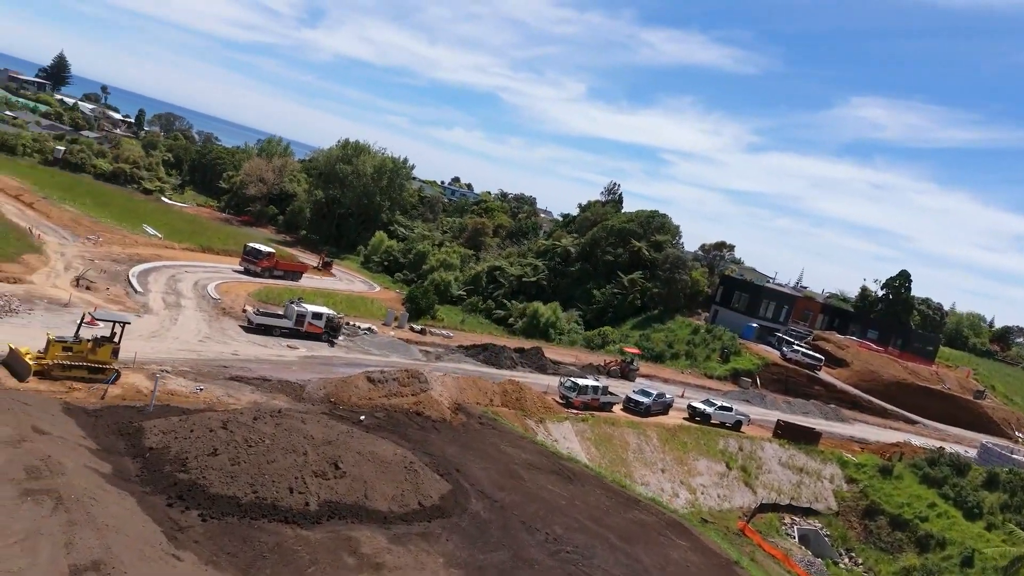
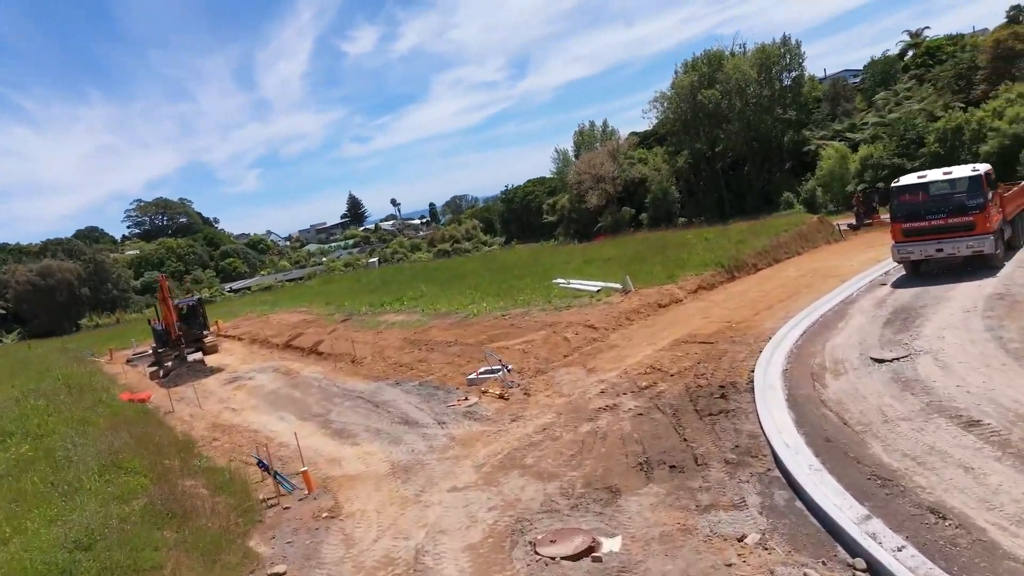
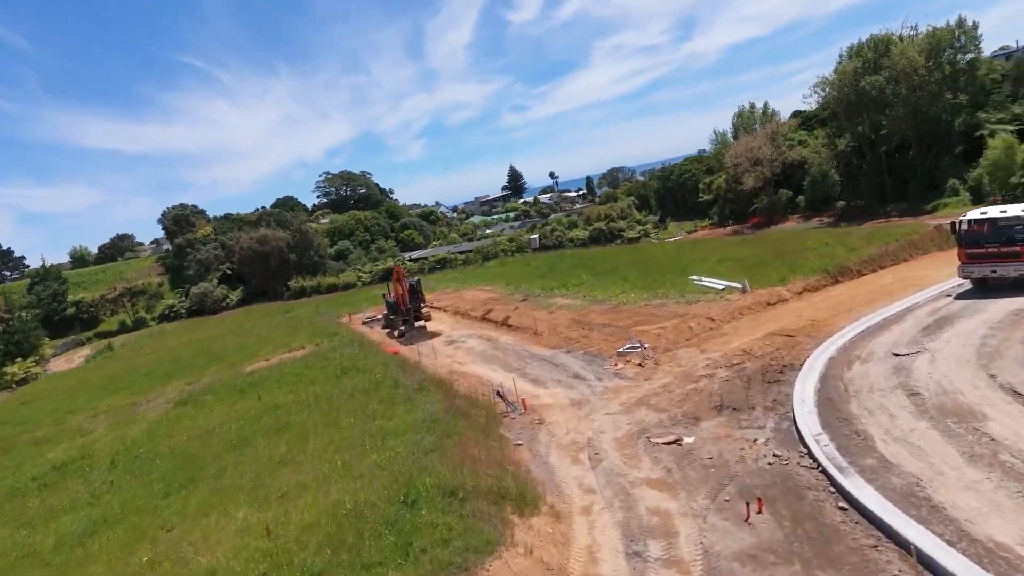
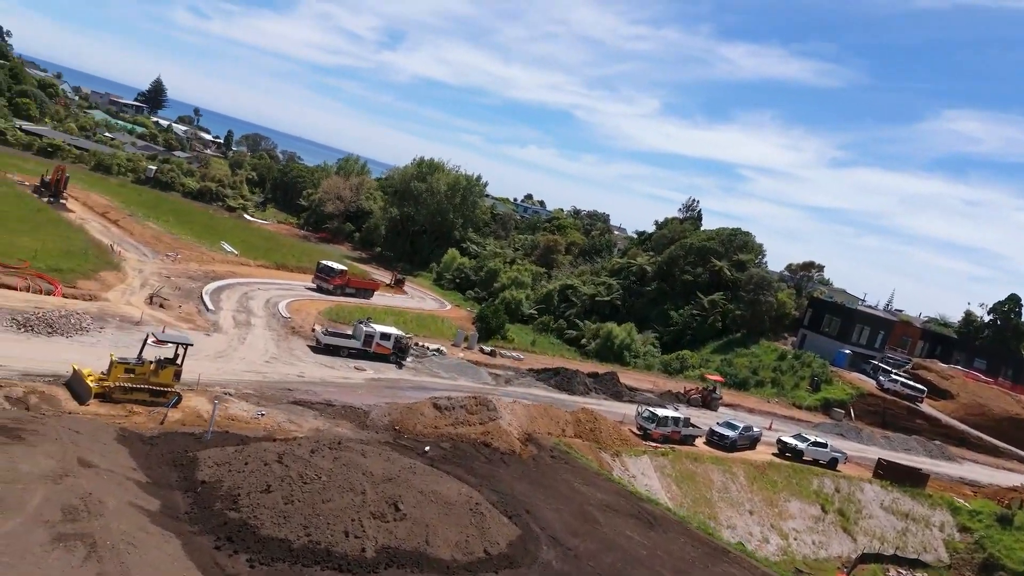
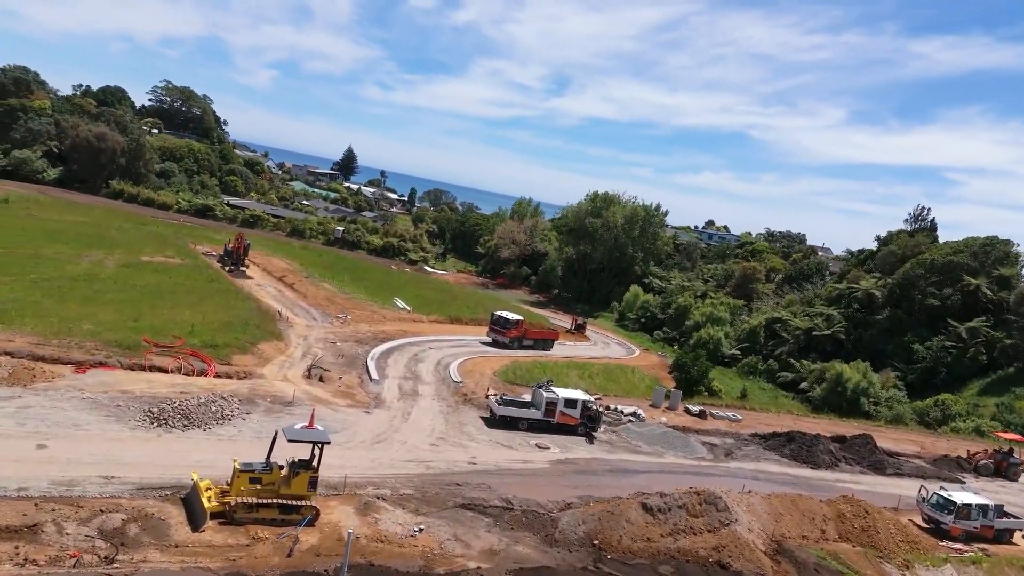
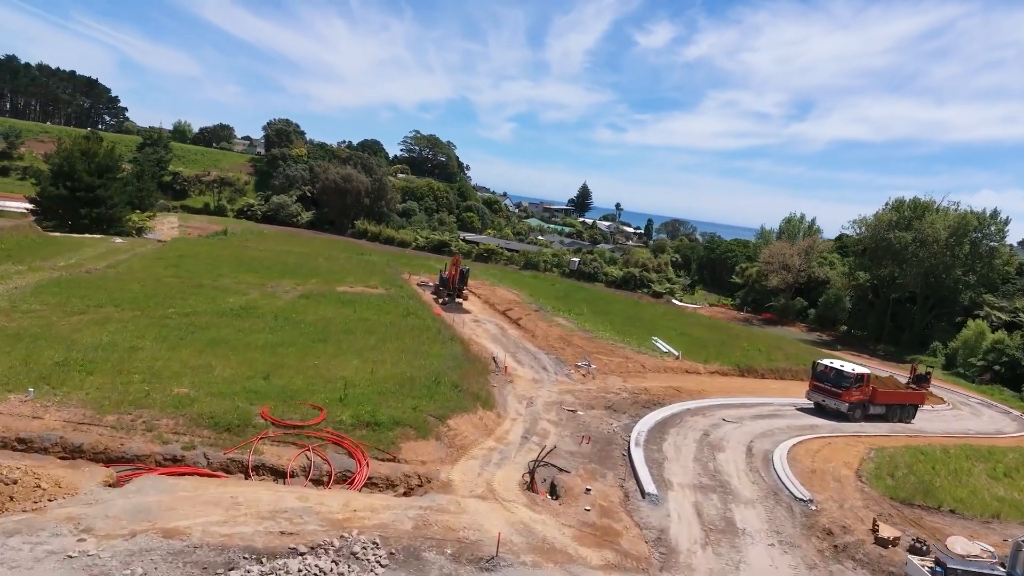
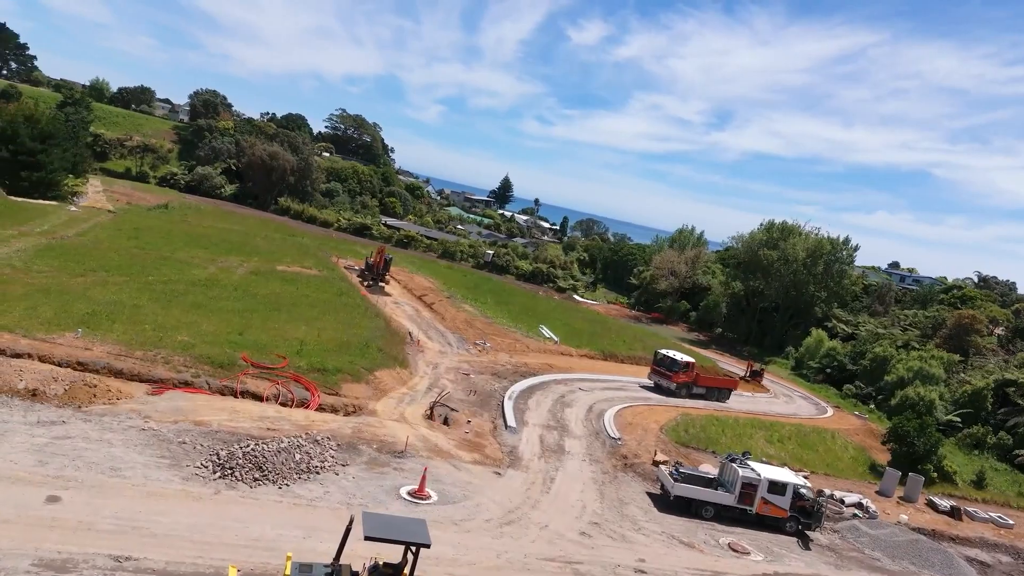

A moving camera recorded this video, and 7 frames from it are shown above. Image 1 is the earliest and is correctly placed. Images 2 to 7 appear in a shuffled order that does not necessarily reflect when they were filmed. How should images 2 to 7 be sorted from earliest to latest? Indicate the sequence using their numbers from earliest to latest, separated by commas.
4, 5, 7, 6, 3, 2
